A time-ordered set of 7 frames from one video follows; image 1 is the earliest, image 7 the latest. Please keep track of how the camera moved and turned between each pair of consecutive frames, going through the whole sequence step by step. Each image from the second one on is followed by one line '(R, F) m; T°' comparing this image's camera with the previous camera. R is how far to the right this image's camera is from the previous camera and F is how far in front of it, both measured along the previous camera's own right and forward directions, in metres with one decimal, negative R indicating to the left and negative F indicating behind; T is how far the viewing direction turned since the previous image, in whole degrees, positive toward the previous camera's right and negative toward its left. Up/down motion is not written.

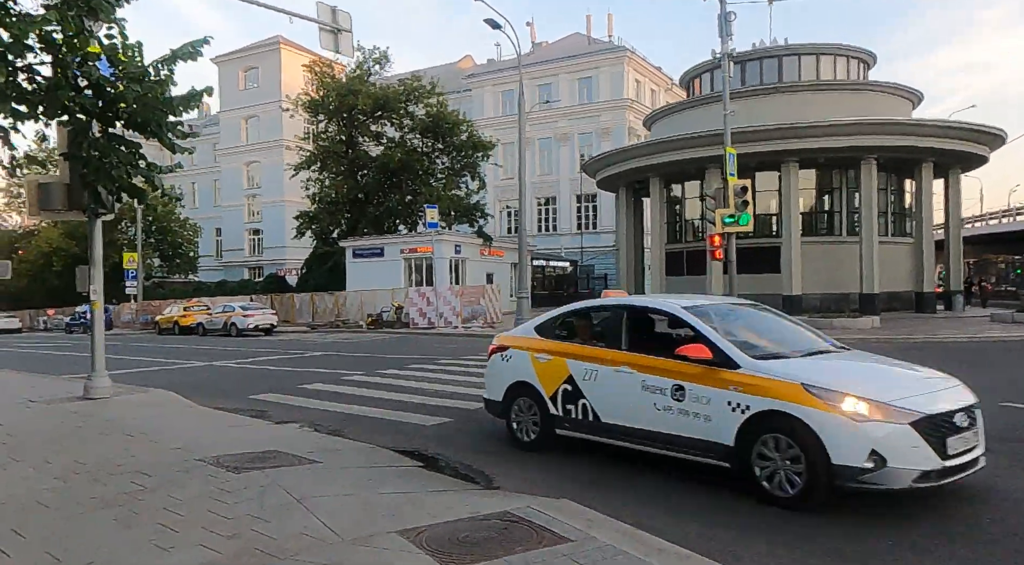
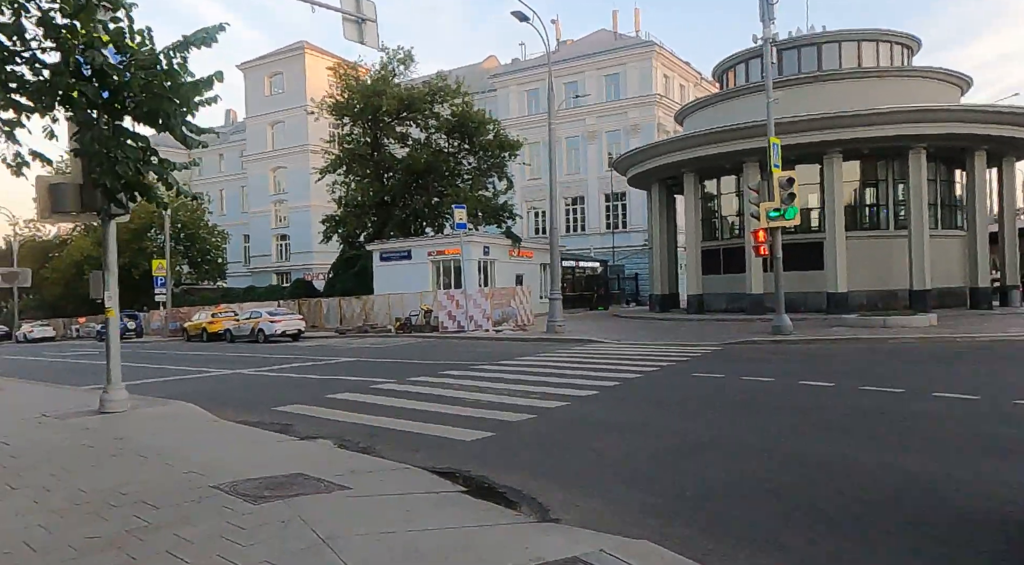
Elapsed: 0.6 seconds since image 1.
(-0.2, +0.8) m; -2°
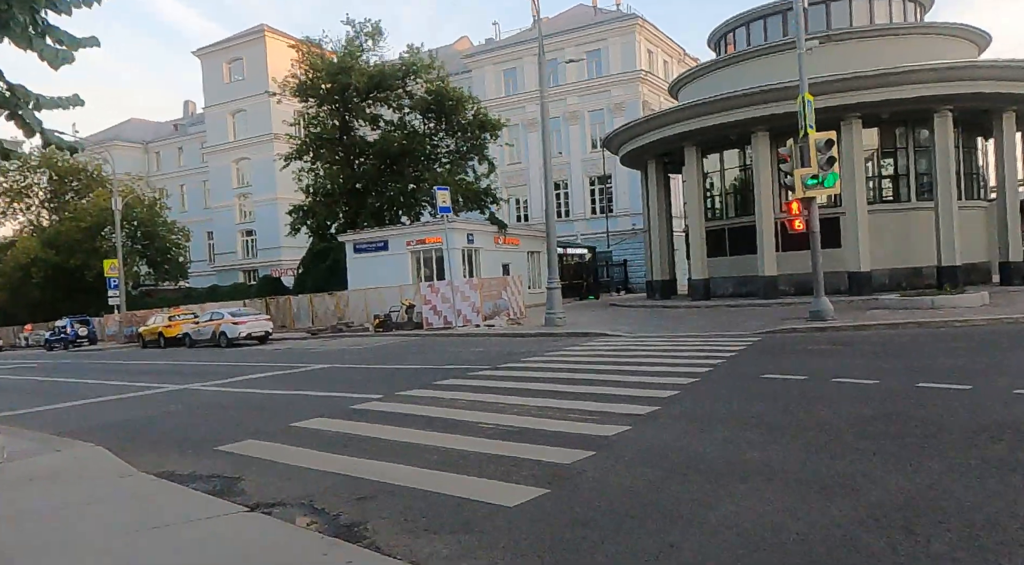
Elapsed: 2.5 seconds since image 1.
(-0.6, +2.9) m; +2°
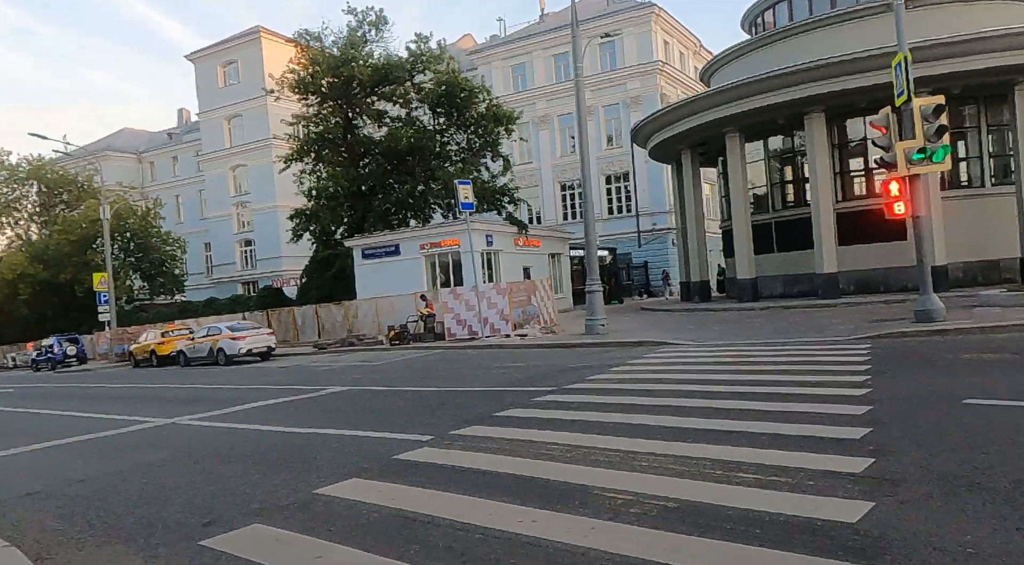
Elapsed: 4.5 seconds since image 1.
(-1.0, +2.8) m; 0°
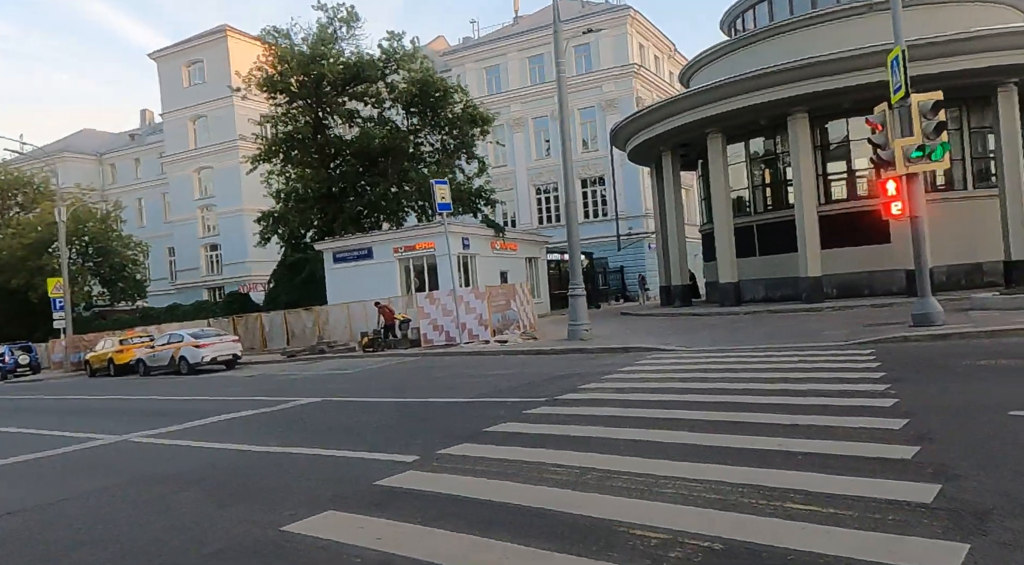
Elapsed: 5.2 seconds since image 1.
(-0.2, +0.8) m; +2°
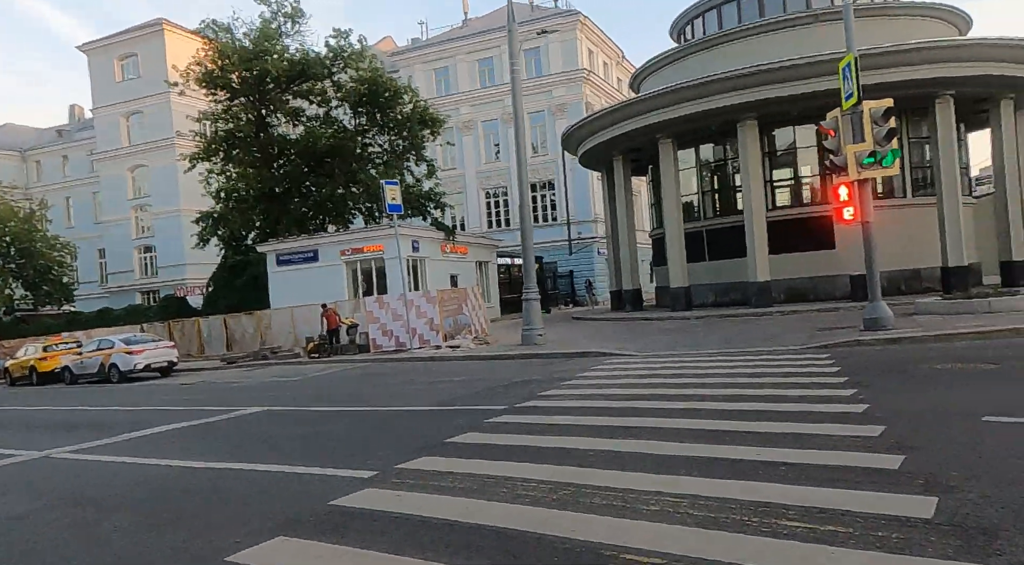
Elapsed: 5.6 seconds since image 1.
(-0.2, +0.4) m; +4°
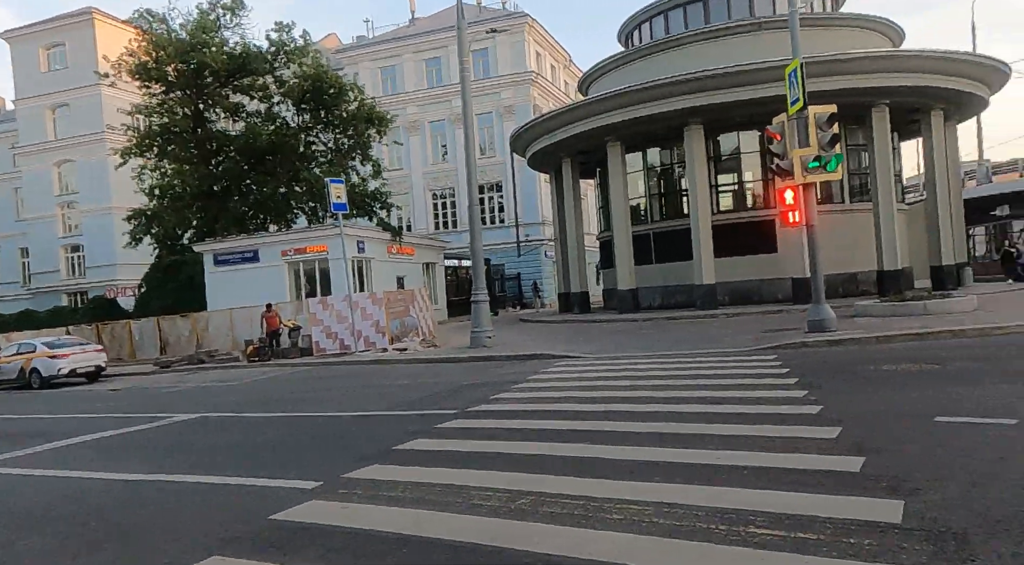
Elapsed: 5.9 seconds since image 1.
(-0.1, +0.3) m; +4°
